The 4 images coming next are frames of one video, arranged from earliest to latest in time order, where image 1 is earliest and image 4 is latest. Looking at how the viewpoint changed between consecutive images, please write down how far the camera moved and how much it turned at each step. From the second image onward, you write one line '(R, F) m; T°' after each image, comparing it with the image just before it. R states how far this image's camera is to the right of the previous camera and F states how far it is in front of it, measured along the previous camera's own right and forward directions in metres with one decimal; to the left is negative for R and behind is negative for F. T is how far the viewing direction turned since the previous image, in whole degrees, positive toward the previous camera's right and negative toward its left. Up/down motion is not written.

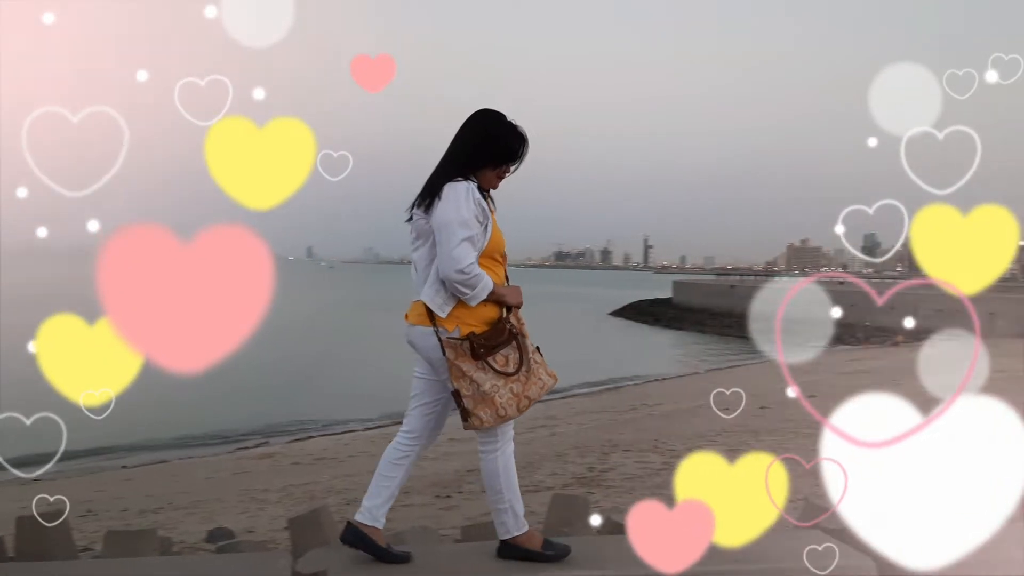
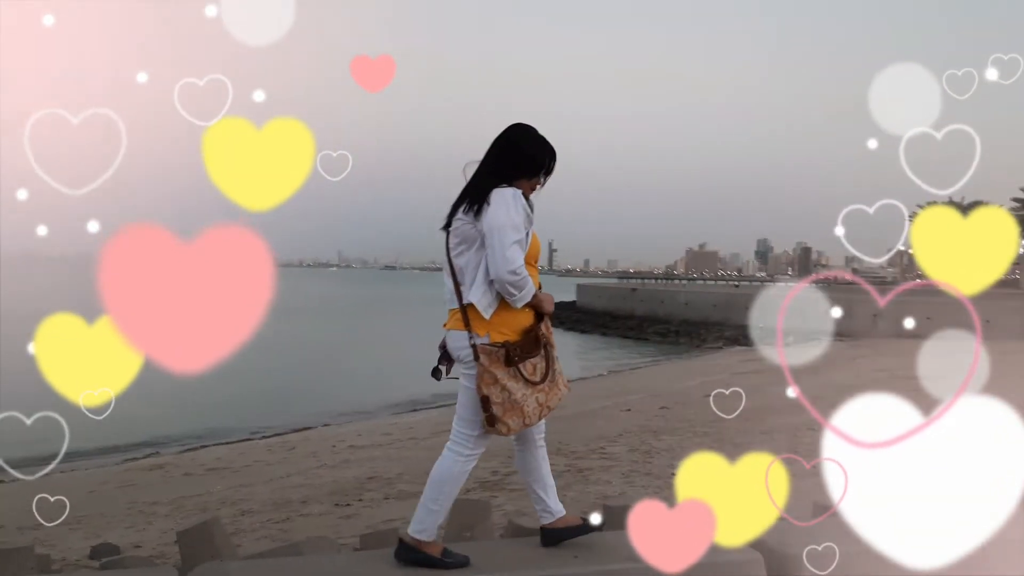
(+1.3, +0.3) m; 0°
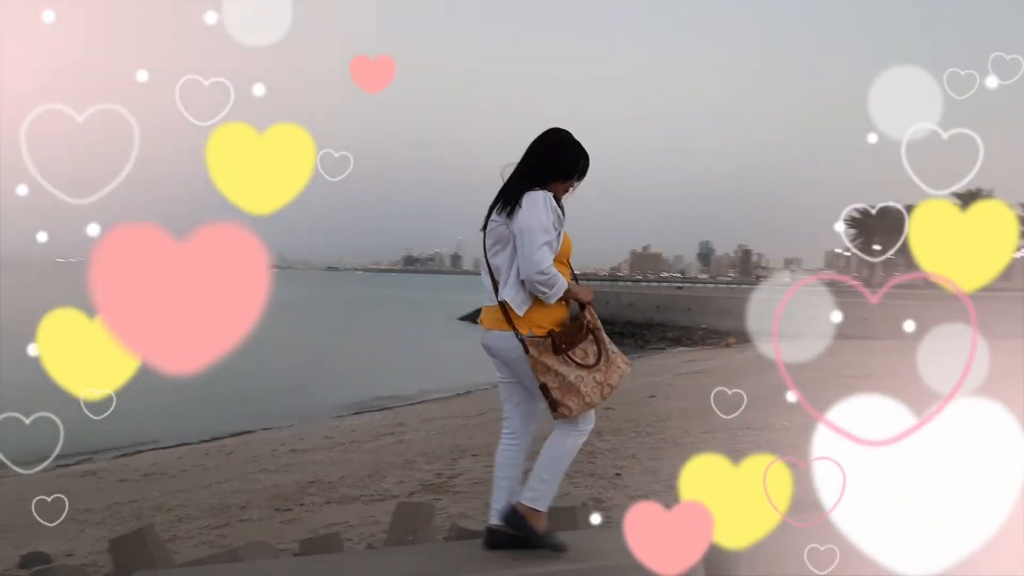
(-0.2, -0.3) m; 0°
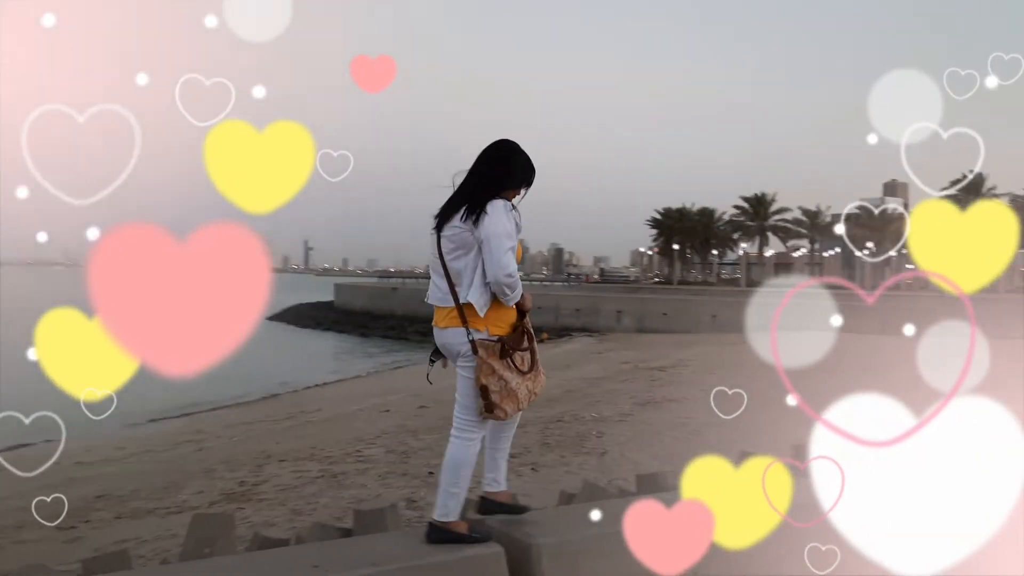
(+0.5, +0.7) m; 0°
